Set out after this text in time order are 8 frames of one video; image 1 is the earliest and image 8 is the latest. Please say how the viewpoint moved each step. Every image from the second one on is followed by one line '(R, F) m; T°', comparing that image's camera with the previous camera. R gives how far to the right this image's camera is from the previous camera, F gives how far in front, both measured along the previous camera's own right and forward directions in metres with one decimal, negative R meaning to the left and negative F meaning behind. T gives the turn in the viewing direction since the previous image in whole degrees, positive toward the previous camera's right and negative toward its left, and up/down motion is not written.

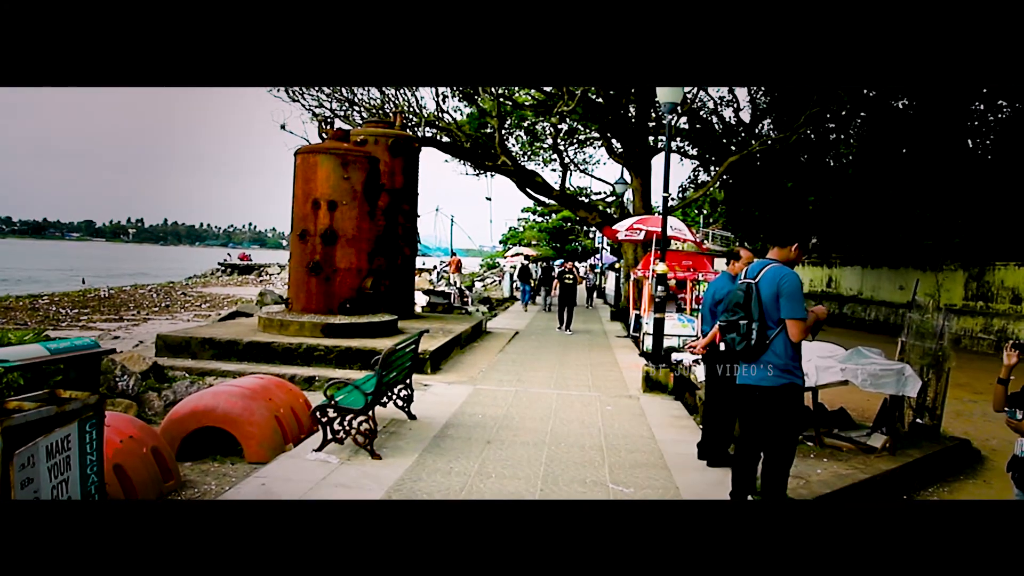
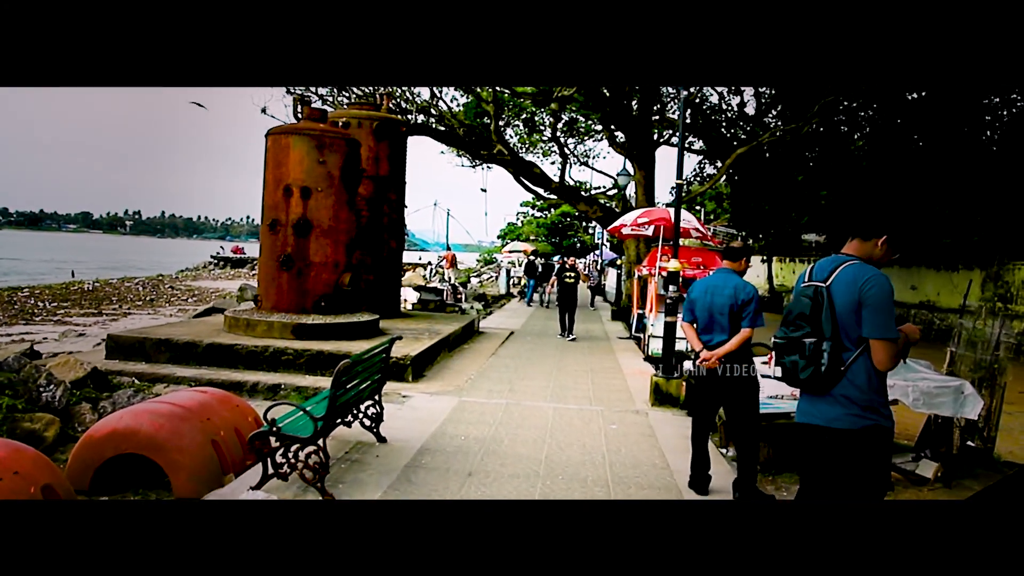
(+0.1, +1.0) m; 0°
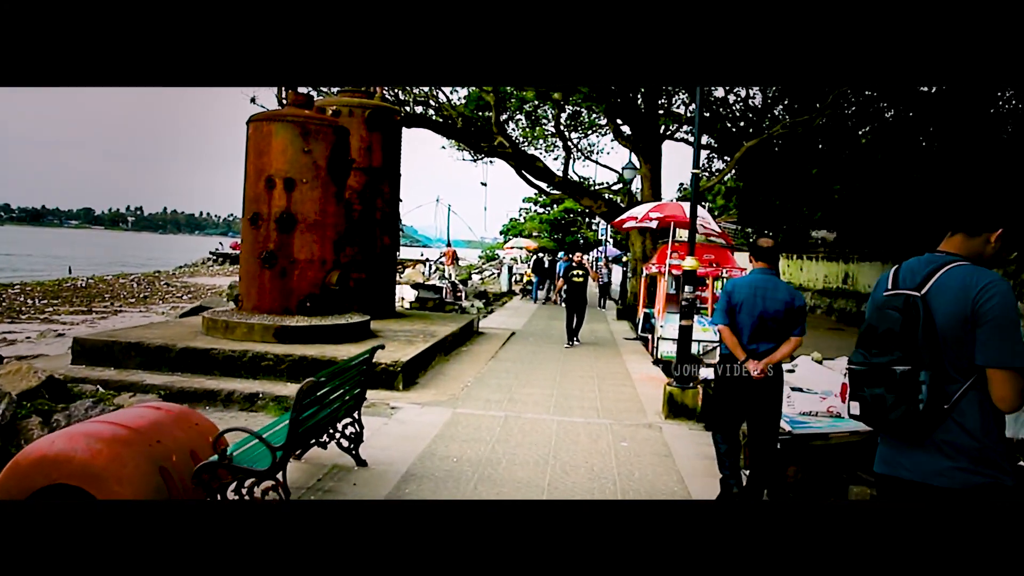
(0.0, +0.7) m; 0°
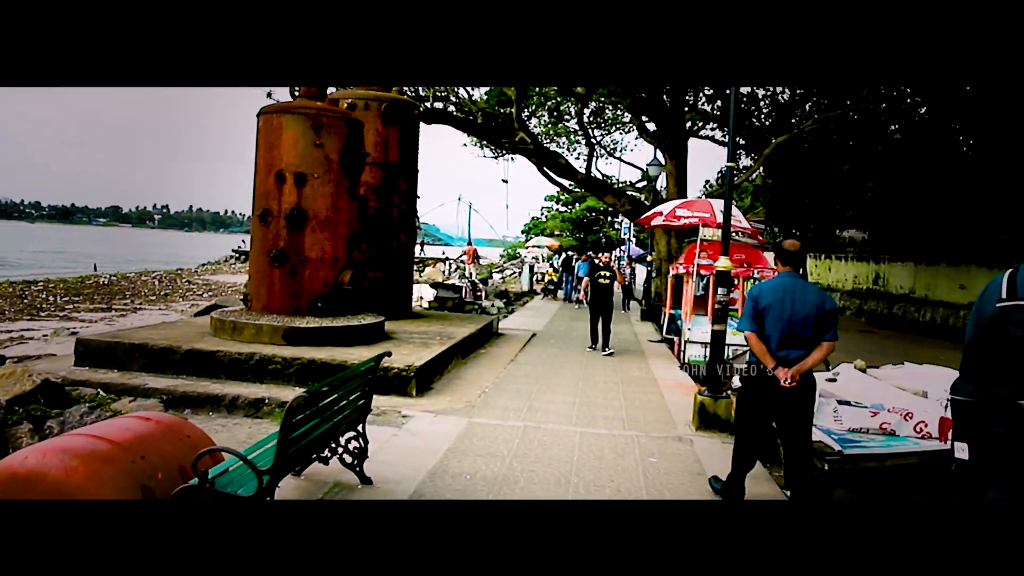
(0.0, +0.4) m; -2°
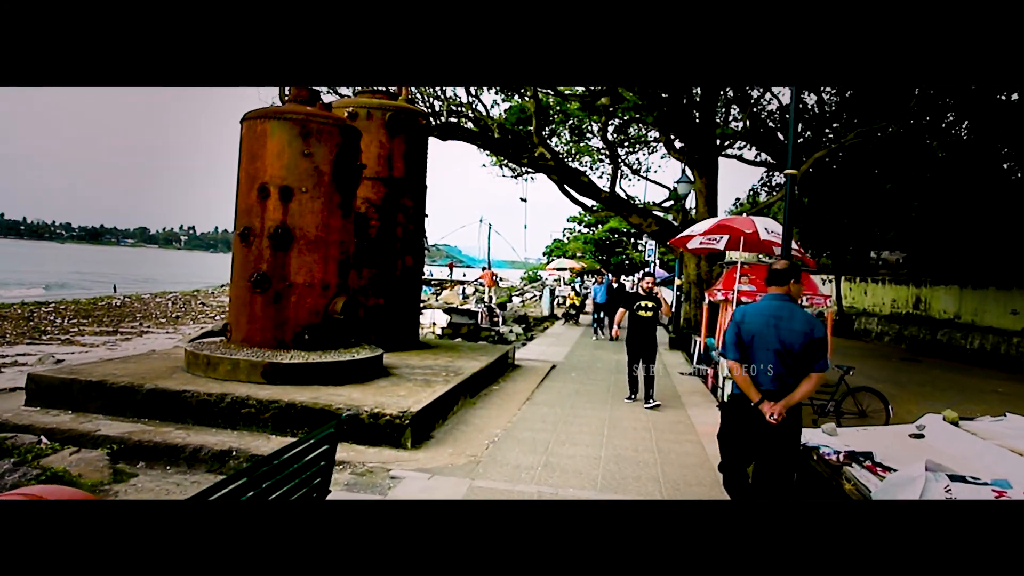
(+0.1, +1.1) m; -2°
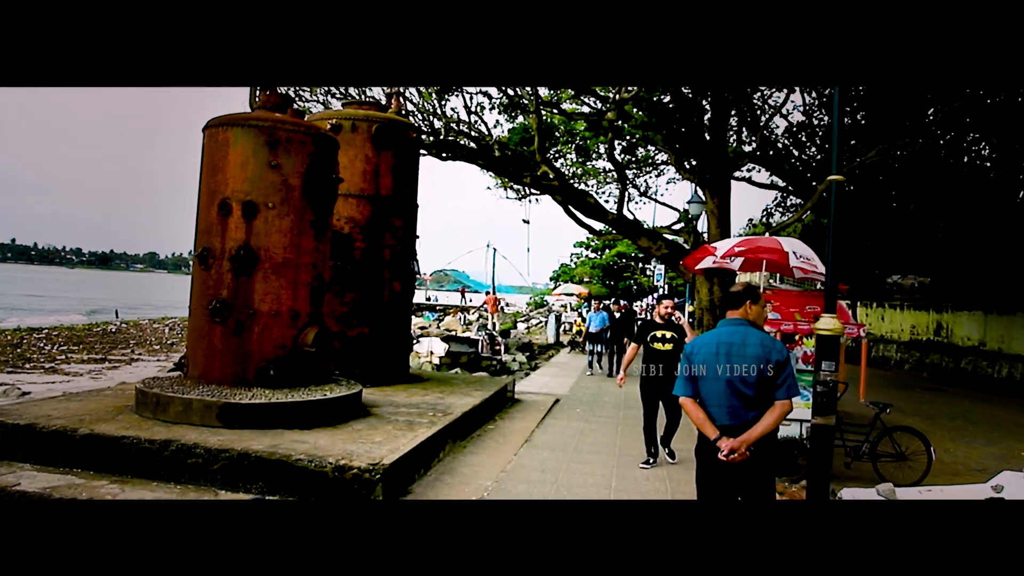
(+0.1, +0.9) m; -1°
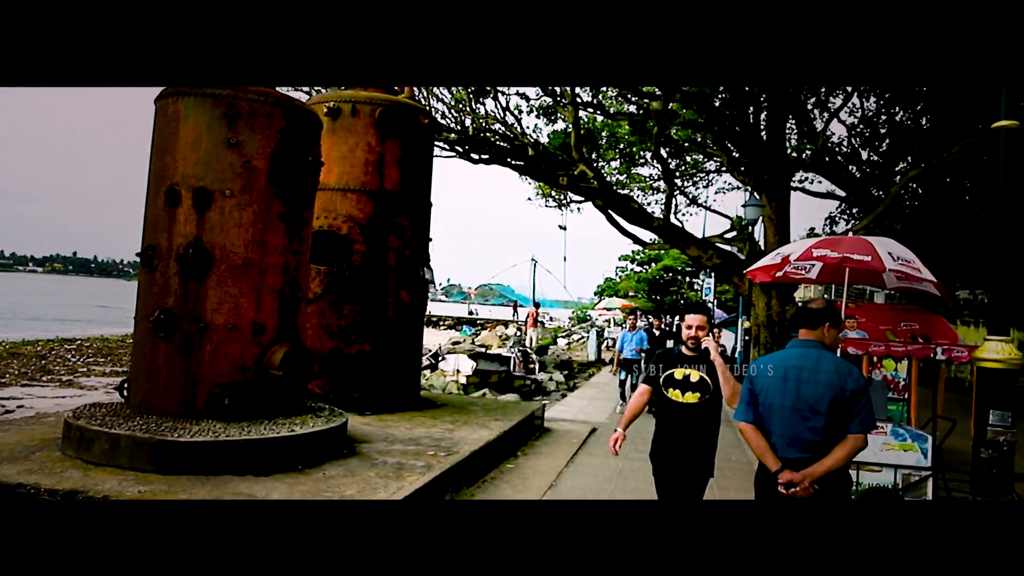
(+0.2, +1.3) m; -4°
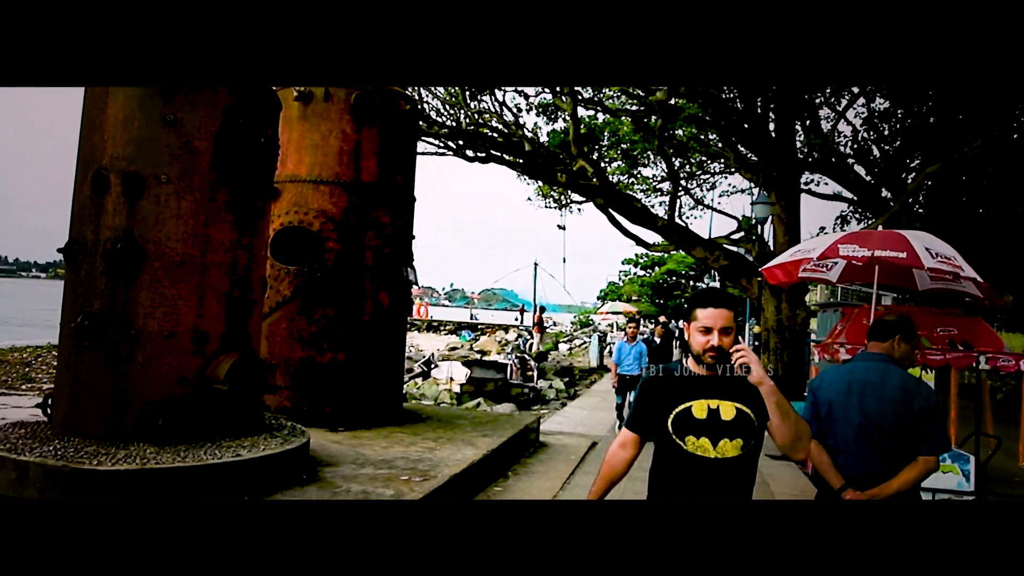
(+0.1, +0.7) m; 0°
